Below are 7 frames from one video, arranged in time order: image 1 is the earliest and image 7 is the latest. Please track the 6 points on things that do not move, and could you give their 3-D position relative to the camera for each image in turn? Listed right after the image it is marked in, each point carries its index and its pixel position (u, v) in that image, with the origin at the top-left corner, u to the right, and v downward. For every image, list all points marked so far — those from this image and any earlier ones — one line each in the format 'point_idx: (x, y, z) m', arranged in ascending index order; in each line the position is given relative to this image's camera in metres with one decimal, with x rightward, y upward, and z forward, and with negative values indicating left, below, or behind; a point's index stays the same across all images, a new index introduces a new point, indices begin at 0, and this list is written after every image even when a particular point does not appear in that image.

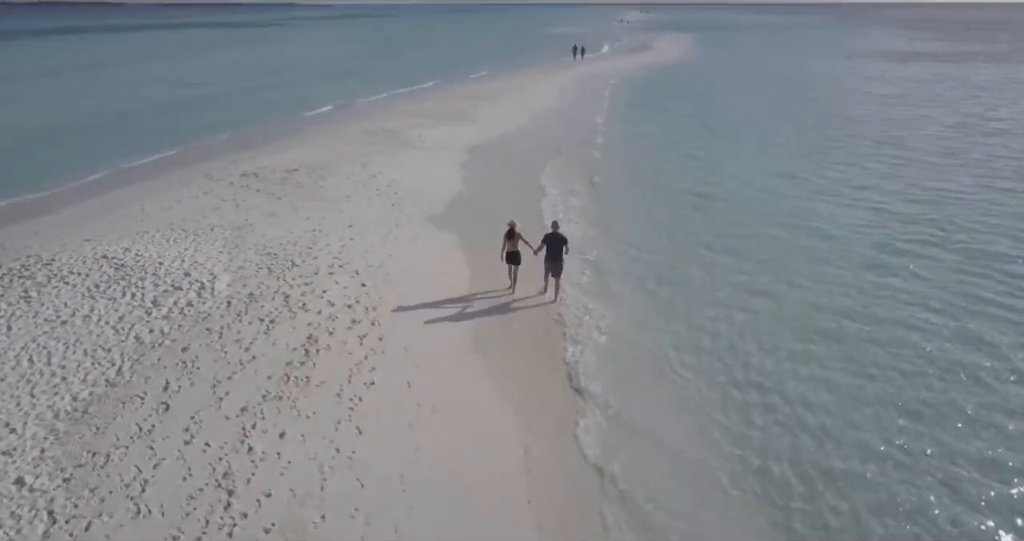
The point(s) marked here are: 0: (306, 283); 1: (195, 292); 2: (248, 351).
0: (-3.2, -0.2, +11.2) m
1: (-4.6, -0.3, +10.6) m
2: (-3.4, -1.0, +9.3) m
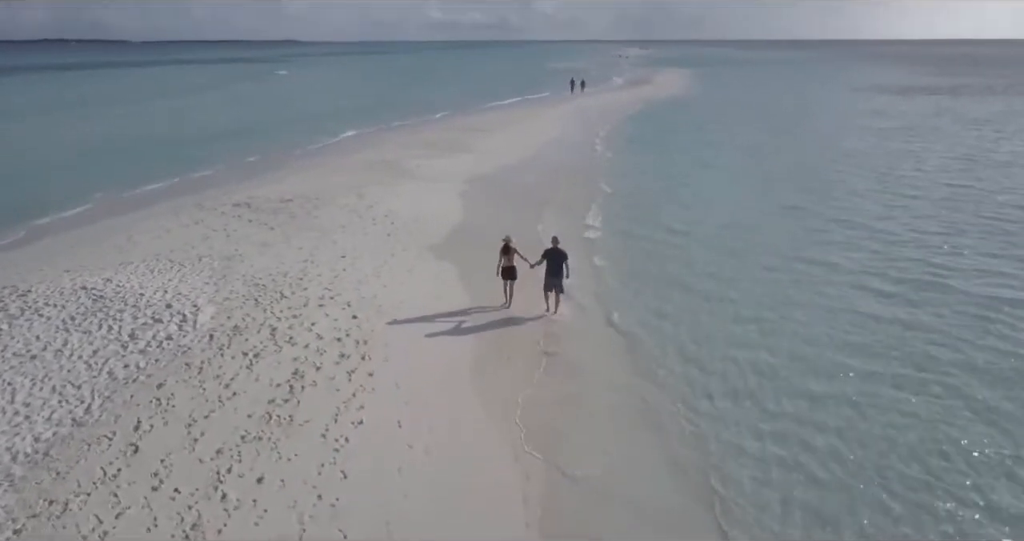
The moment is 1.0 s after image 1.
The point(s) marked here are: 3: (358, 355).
0: (-3.2, -0.7, +10.7) m
1: (-4.6, -0.7, +10.1) m
2: (-3.4, -1.4, +8.8) m
3: (-2.1, -1.1, +9.9) m
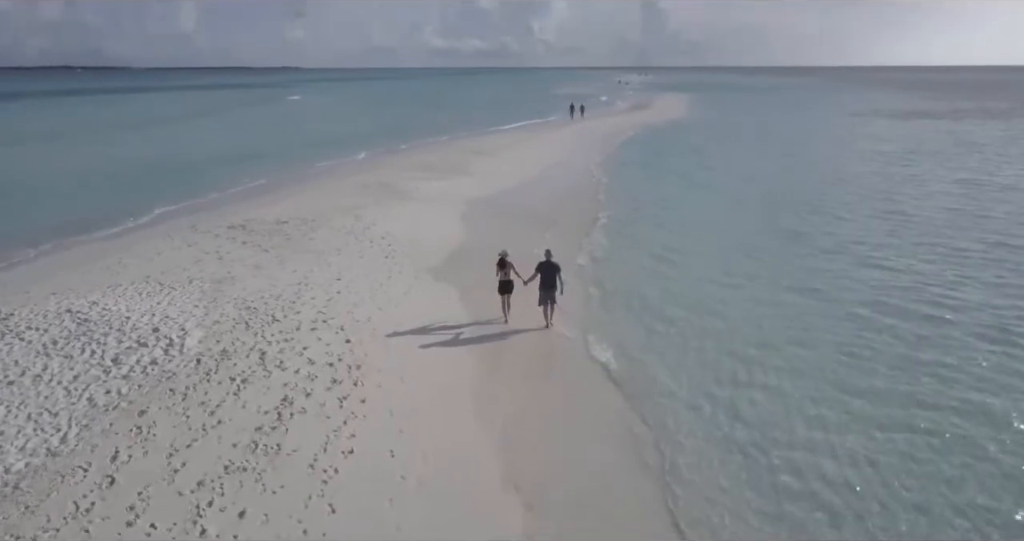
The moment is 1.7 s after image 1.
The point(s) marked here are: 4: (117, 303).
0: (-3.2, -1.0, +10.3) m
1: (-4.6, -1.0, +9.7) m
2: (-3.4, -1.6, +8.4) m
3: (-2.1, -1.4, +9.5) m
4: (-6.1, -0.5, +11.3) m
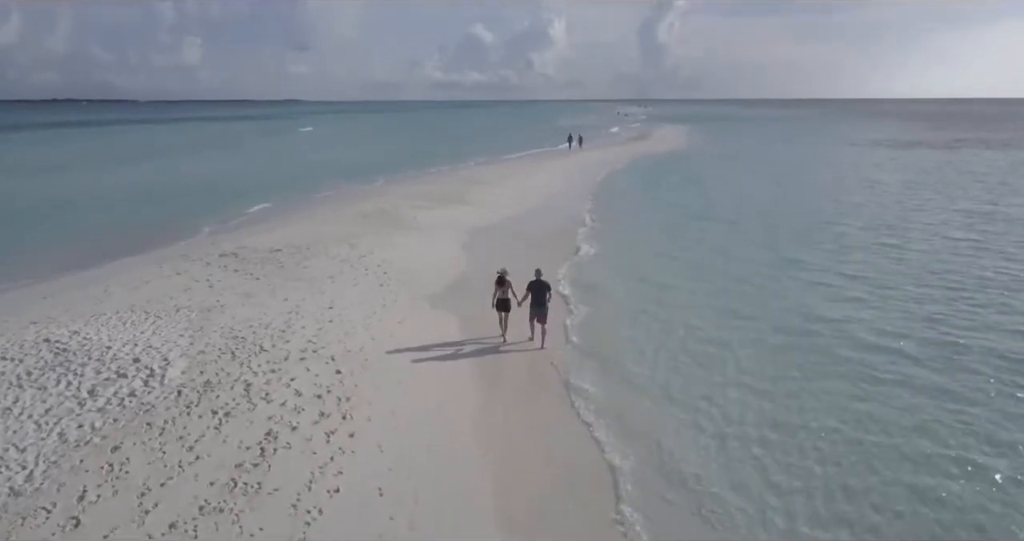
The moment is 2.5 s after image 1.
0: (-3.2, -1.3, +9.9) m
1: (-4.6, -1.4, +9.3) m
2: (-3.4, -1.9, +7.9) m
3: (-2.1, -1.7, +9.0) m
4: (-6.1, -0.9, +10.9) m
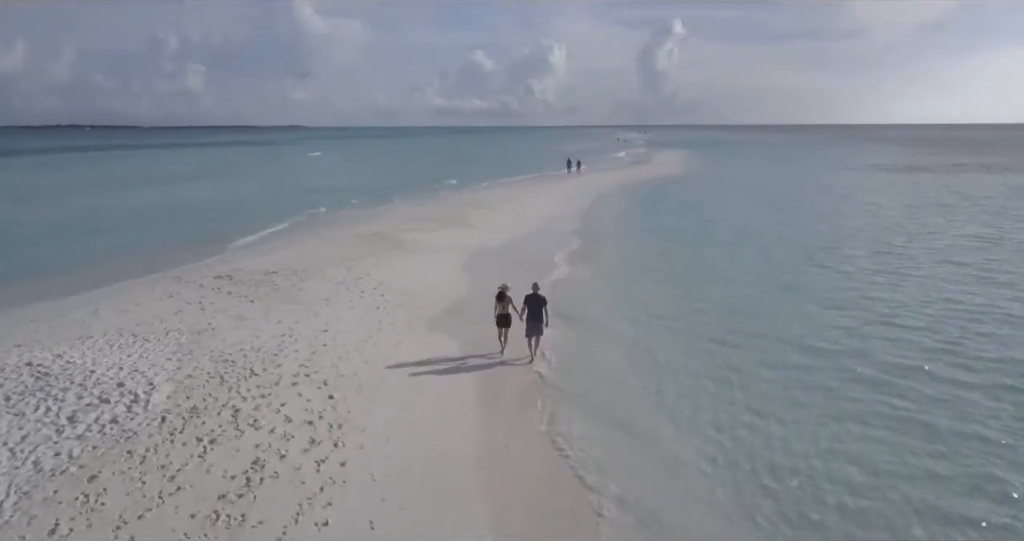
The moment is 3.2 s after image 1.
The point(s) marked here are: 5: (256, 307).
0: (-3.2, -1.6, +9.5) m
1: (-4.7, -1.6, +8.9) m
2: (-3.4, -2.1, +7.5) m
3: (-2.1, -2.0, +8.6) m
4: (-6.1, -1.2, +10.5) m
5: (-4.9, -0.7, +14.1) m
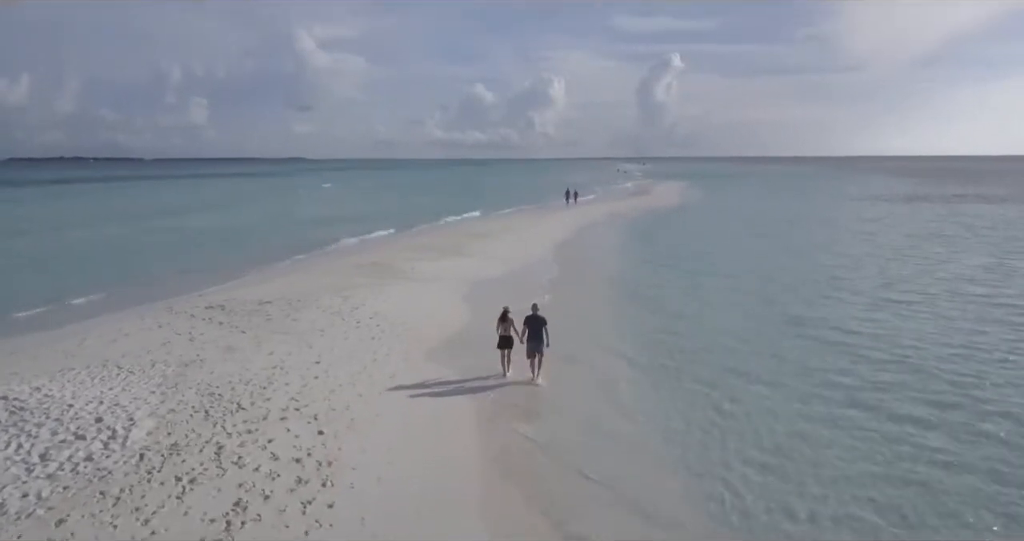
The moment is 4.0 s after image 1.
0: (-3.2, -2.0, +9.0) m
1: (-4.7, -2.0, +8.4) m
2: (-3.4, -2.4, +7.0) m
3: (-2.1, -2.3, +8.1) m
4: (-6.1, -1.6, +10.1) m
5: (-4.9, -1.2, +13.6) m
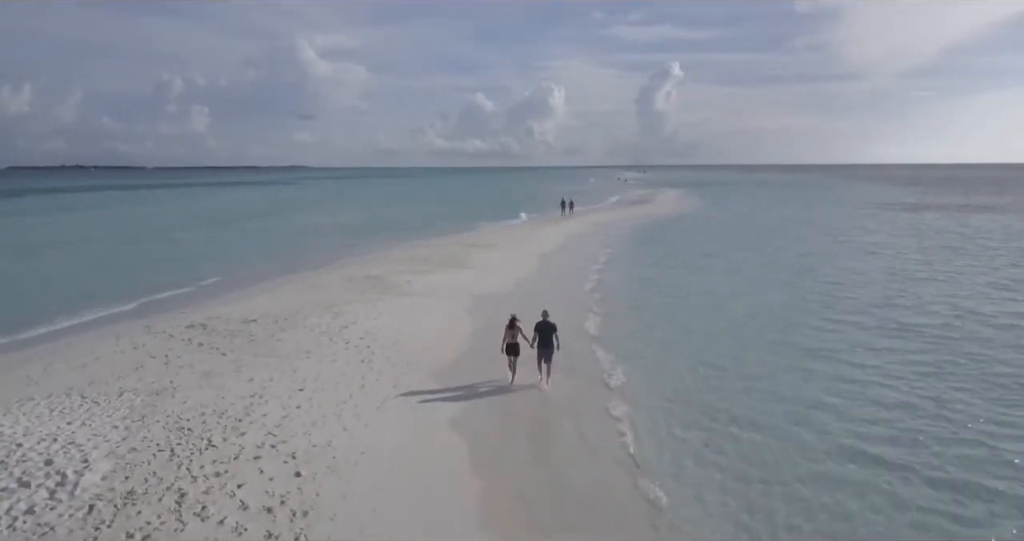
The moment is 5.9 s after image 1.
0: (-3.2, -2.2, +8.1) m
1: (-4.7, -2.2, +7.5) m
2: (-3.4, -2.6, +6.1) m
3: (-2.1, -2.6, +7.2) m
4: (-6.1, -1.9, +9.2) m
5: (-4.9, -1.6, +12.7) m
